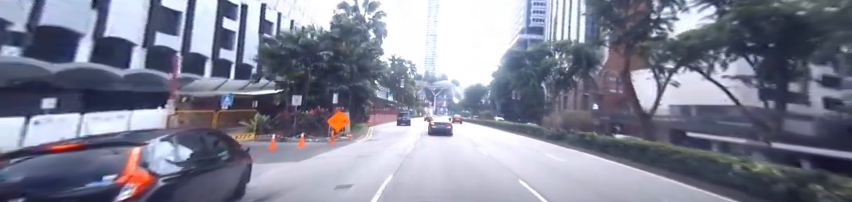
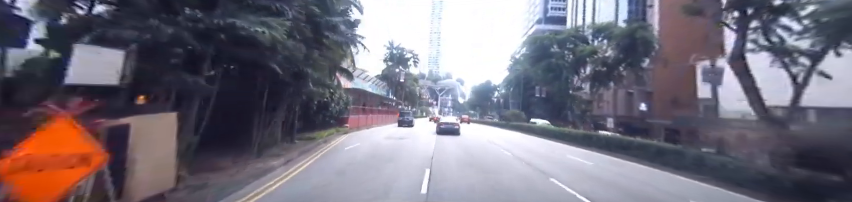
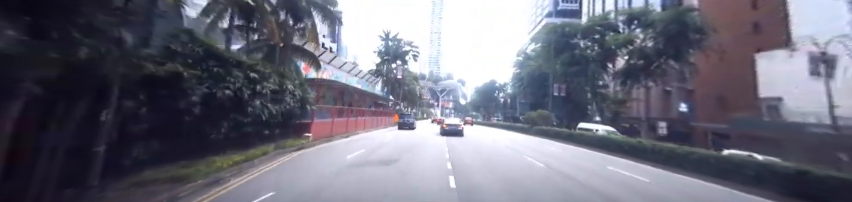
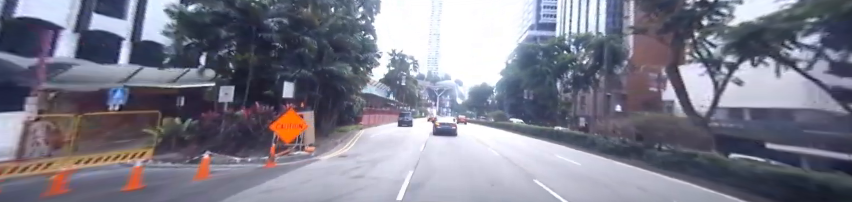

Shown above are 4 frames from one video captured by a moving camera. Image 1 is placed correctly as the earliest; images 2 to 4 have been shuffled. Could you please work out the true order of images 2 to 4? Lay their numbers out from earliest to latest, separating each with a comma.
4, 2, 3
